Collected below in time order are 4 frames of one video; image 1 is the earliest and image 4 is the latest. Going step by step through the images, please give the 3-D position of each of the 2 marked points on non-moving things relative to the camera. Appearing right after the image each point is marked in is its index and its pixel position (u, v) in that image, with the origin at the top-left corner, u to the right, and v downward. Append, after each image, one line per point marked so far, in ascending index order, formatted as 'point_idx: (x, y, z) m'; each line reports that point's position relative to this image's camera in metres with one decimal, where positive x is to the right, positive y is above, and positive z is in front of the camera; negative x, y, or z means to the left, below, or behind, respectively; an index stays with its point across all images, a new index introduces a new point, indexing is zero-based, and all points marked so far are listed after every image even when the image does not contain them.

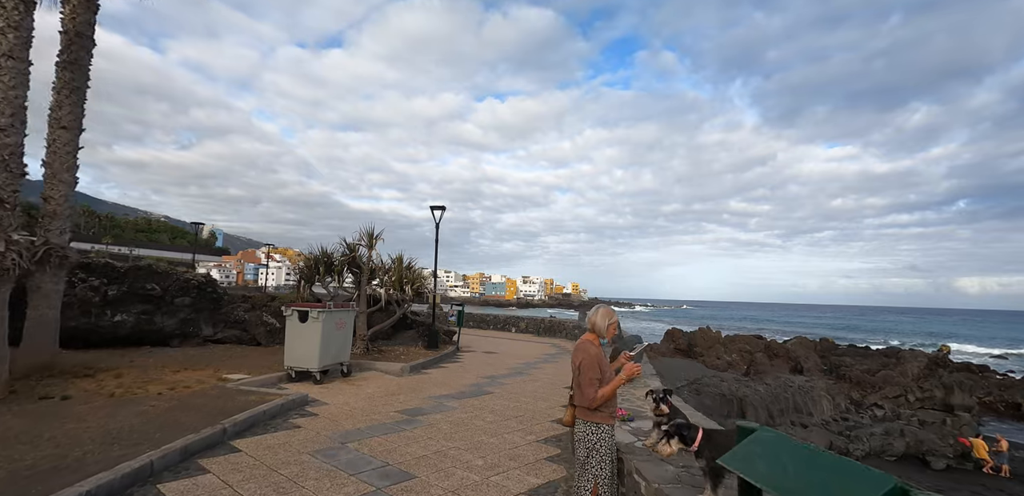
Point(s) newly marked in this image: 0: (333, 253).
0: (-4.3, -0.1, +11.3) m
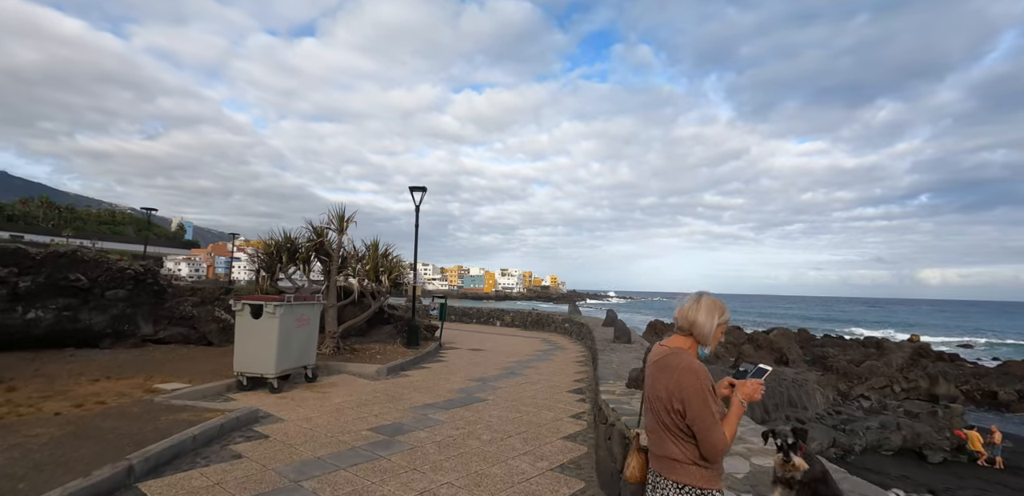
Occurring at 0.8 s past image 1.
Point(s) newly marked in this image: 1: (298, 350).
0: (-4.5, +0.2, +9.9) m
1: (-3.2, -1.5, +7.1) m
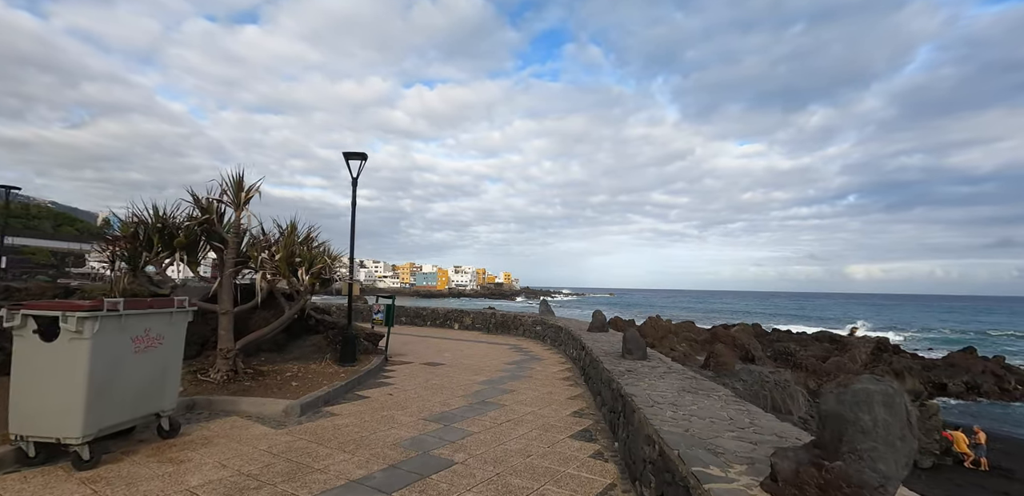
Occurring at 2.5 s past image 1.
0: (-4.9, +0.5, +6.9) m
1: (-3.4, -1.3, +4.3) m
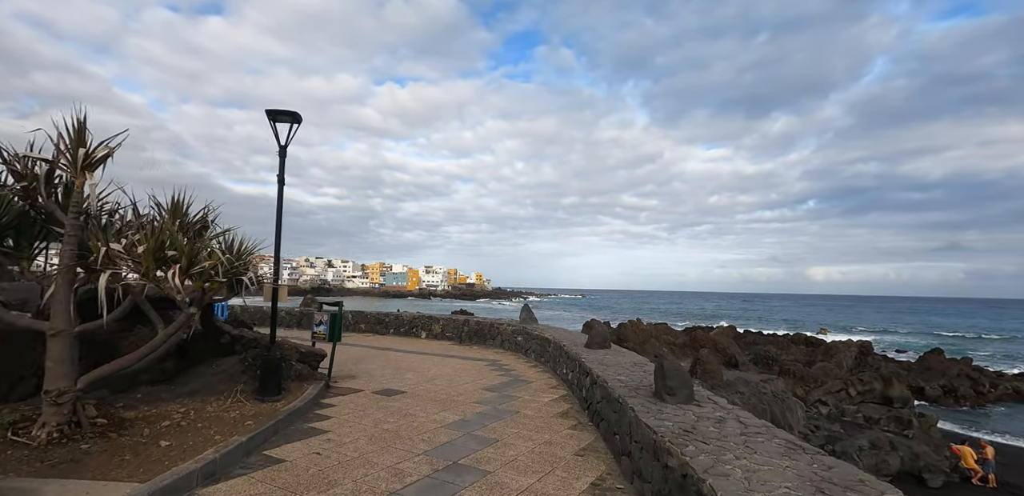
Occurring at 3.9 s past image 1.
0: (-5.0, +0.6, +4.5) m
1: (-3.4, -1.2, +2.0) m
